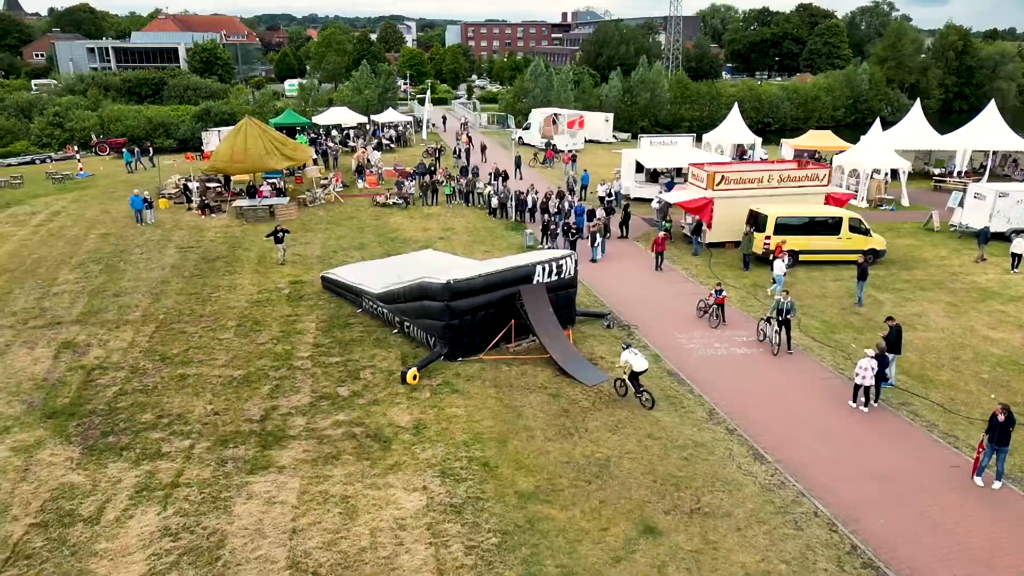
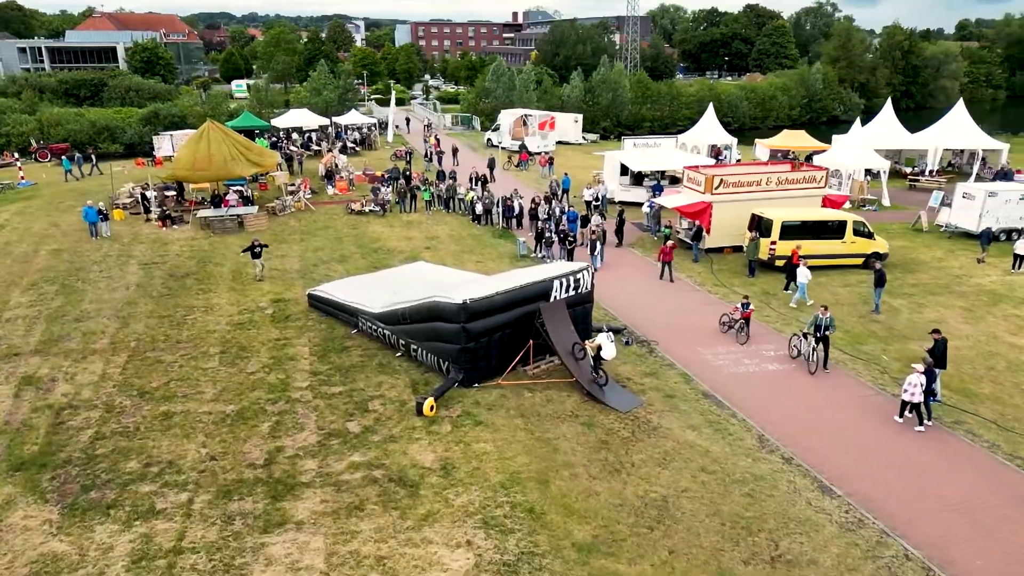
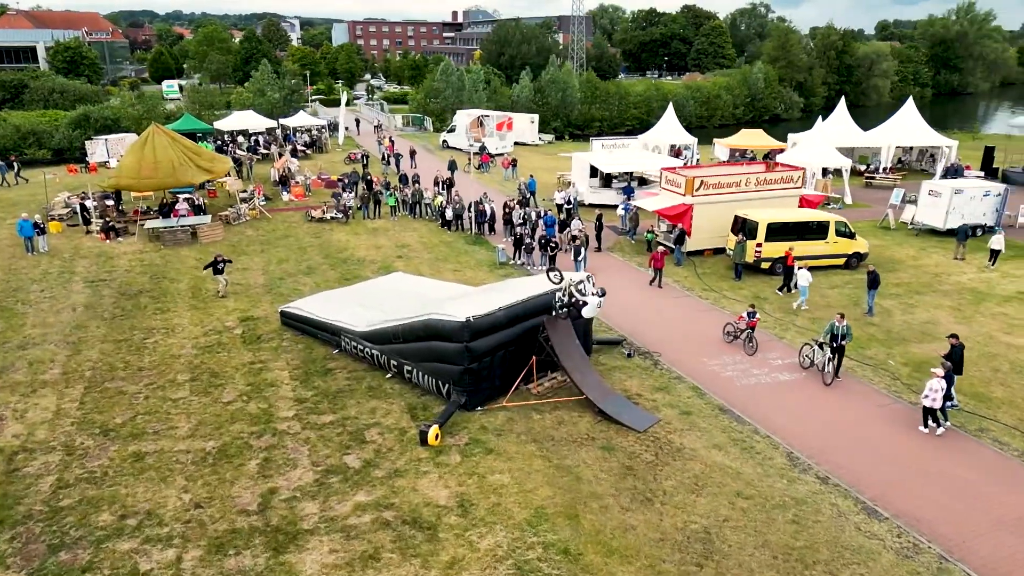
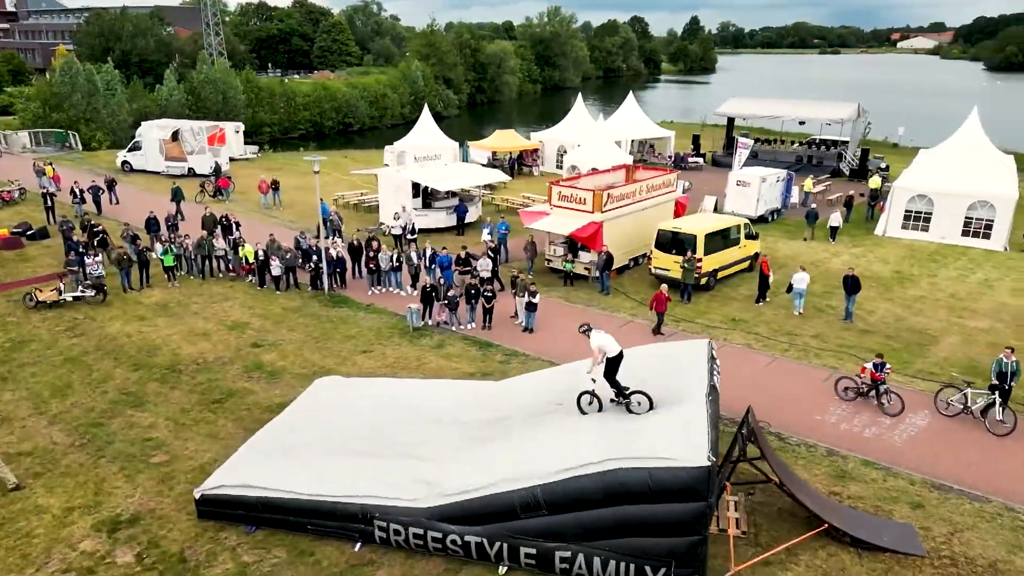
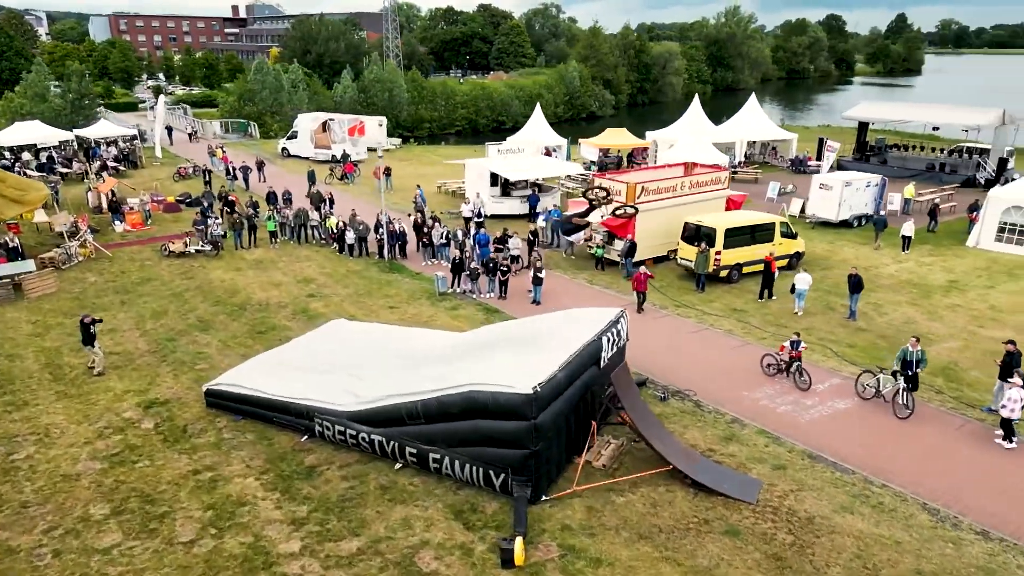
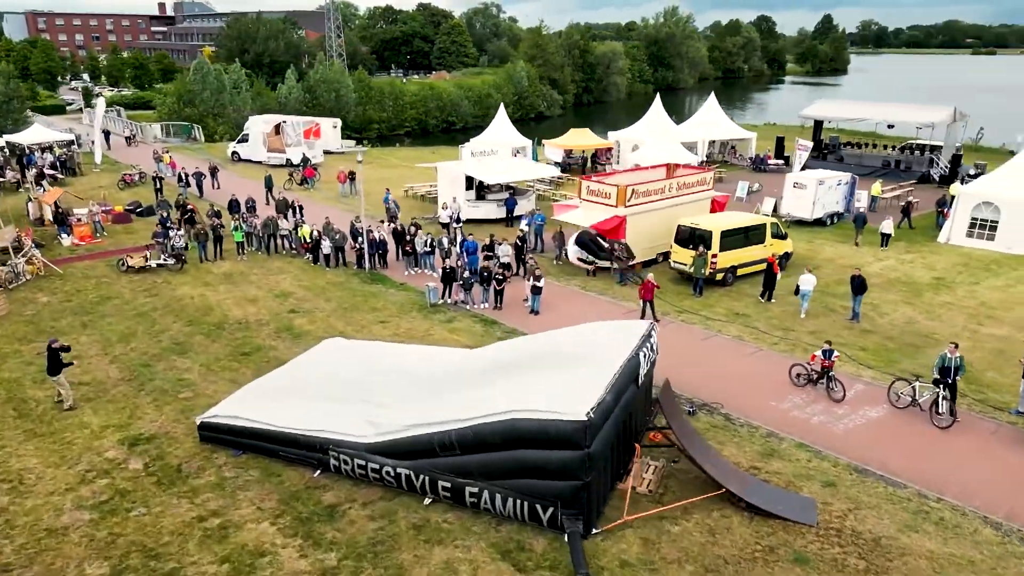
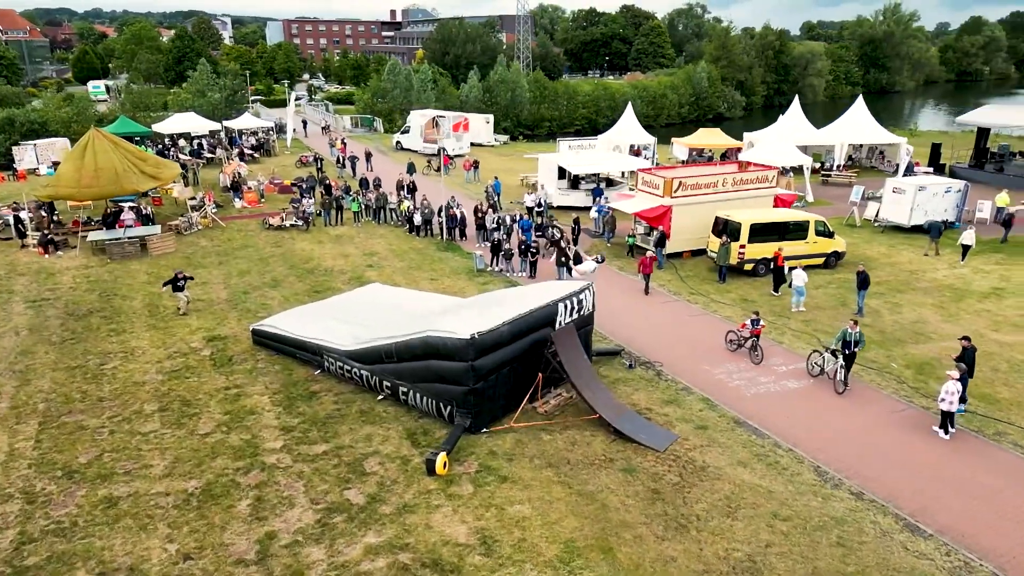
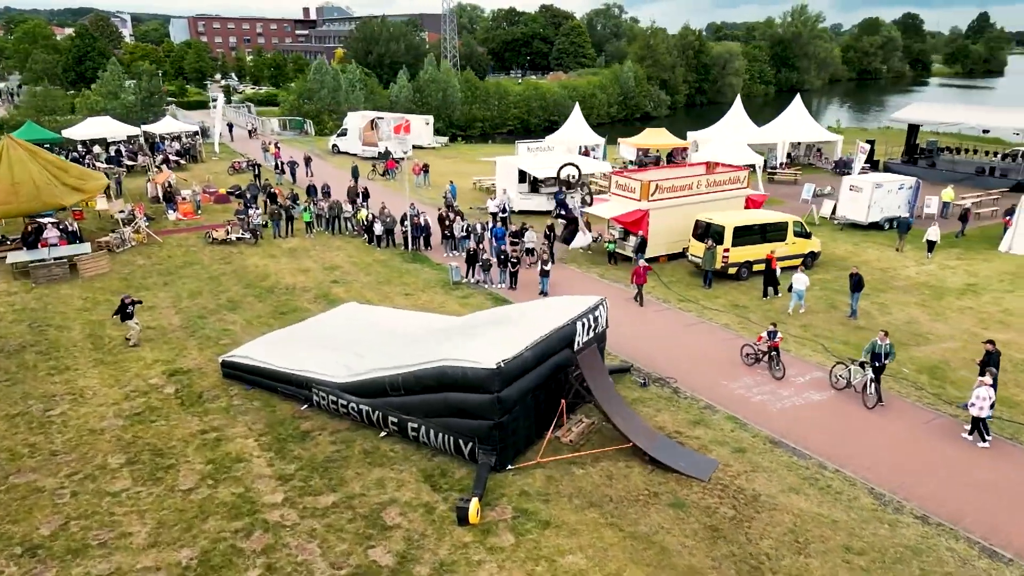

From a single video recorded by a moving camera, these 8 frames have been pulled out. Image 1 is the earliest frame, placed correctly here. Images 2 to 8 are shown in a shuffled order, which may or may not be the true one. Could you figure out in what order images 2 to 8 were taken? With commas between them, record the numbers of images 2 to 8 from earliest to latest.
2, 3, 7, 8, 5, 6, 4
